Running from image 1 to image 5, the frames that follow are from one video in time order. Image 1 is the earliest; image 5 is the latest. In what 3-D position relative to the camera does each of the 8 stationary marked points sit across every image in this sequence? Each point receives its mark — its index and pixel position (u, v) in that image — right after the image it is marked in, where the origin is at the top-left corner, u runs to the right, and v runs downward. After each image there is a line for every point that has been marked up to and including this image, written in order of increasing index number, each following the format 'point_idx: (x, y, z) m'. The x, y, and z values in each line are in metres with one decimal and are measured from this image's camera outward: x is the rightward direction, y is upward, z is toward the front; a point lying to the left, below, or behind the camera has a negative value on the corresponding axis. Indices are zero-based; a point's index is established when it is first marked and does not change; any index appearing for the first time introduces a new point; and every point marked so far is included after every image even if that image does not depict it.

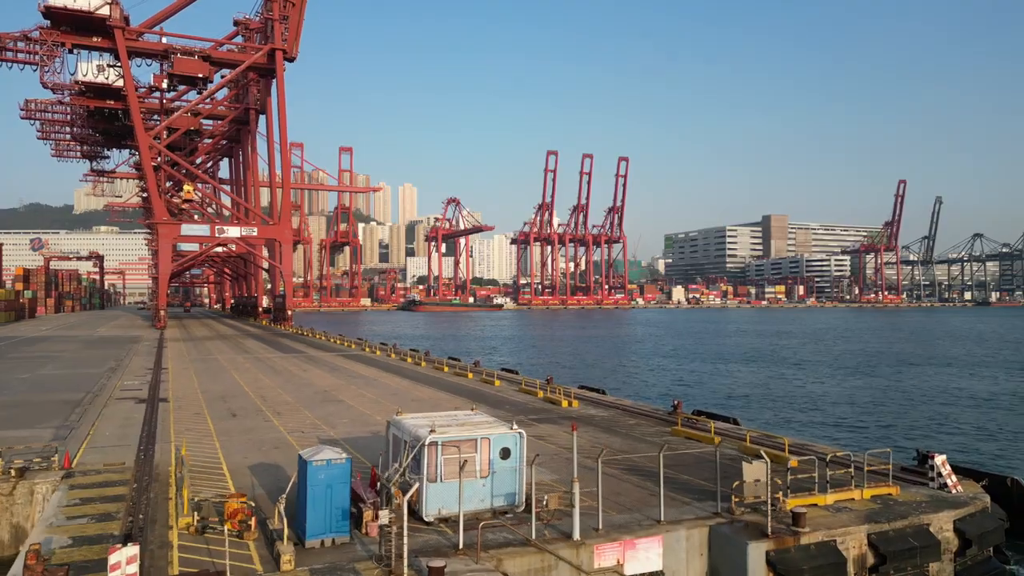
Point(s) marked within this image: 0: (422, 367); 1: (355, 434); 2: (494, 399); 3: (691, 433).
0: (-2.5, -2.2, +18.5) m
1: (-2.2, -2.0, +9.4) m
2: (-0.3, -2.1, +12.9) m
3: (+2.4, -2.0, +9.3) m
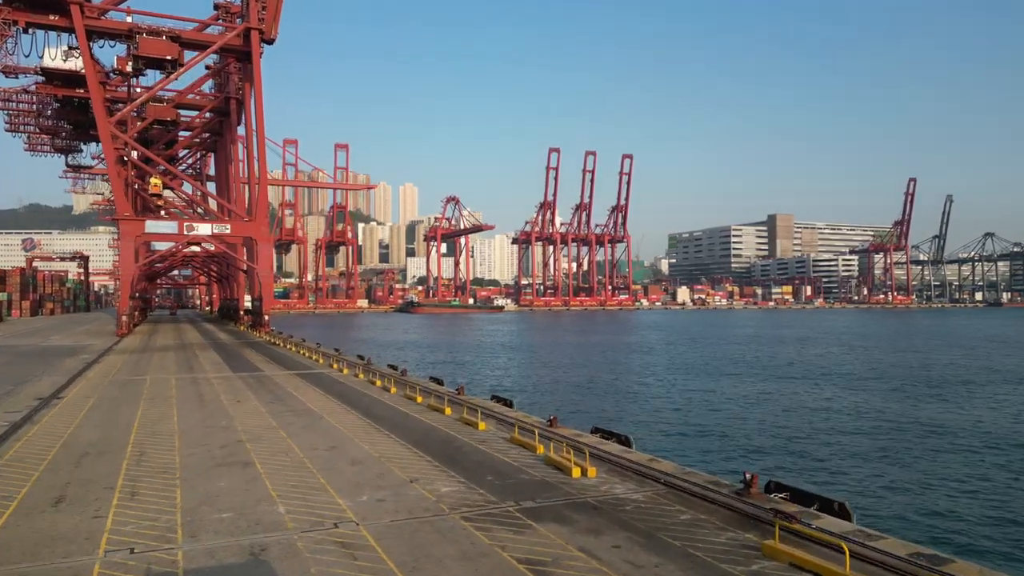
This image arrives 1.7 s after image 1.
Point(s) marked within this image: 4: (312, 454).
0: (-2.6, -2.3, +14.5) m
1: (-2.3, -2.2, +5.4) m
2: (-0.5, -2.3, +8.9) m
3: (+2.3, -2.1, +5.3) m
4: (-2.7, -2.2, +9.2) m
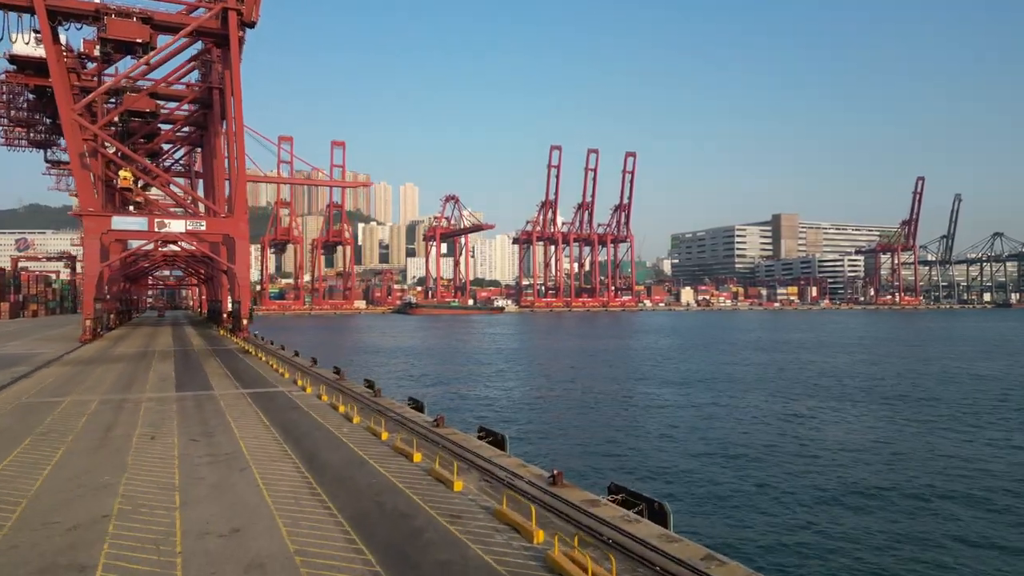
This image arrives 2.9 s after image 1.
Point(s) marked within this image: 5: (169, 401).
0: (-2.8, -2.4, +11.5) m
1: (-2.5, -2.2, +2.4) m
2: (-0.6, -2.3, +5.9) m
3: (+2.1, -2.2, +2.3) m
4: (-2.8, -2.3, +6.1) m
5: (-7.5, -2.5, +15.0) m
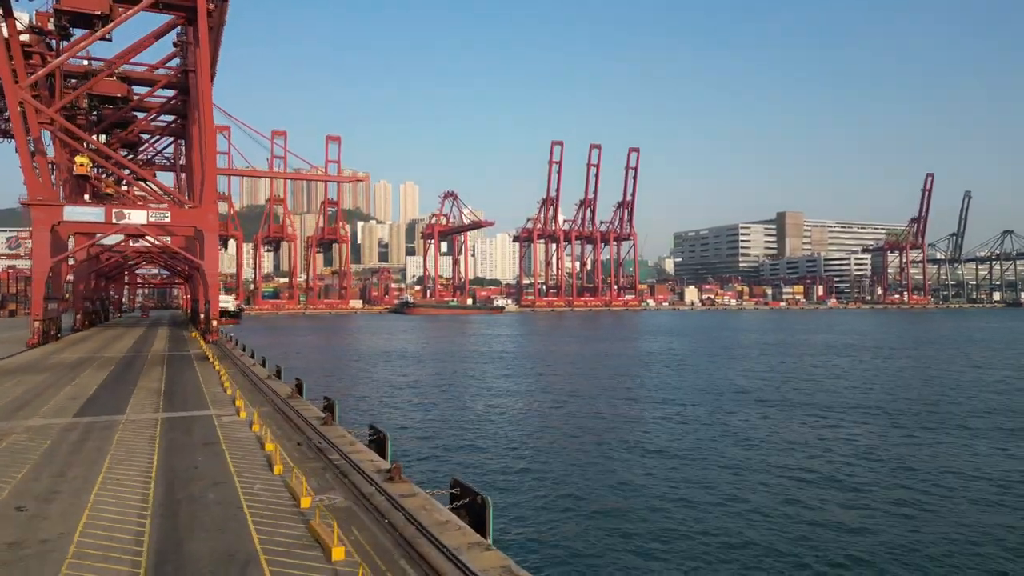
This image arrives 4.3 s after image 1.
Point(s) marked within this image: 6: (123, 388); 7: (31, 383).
0: (-2.9, -2.3, +7.9) m
1: (-2.7, -2.2, -1.2) m
2: (-0.8, -2.3, +2.3) m
3: (+1.9, -2.1, -1.3) m
4: (-3.0, -2.3, +2.5) m
5: (-7.7, -2.4, +11.4) m
6: (-9.8, -2.5, +17.2) m
7: (-12.9, -2.5, +18.4) m
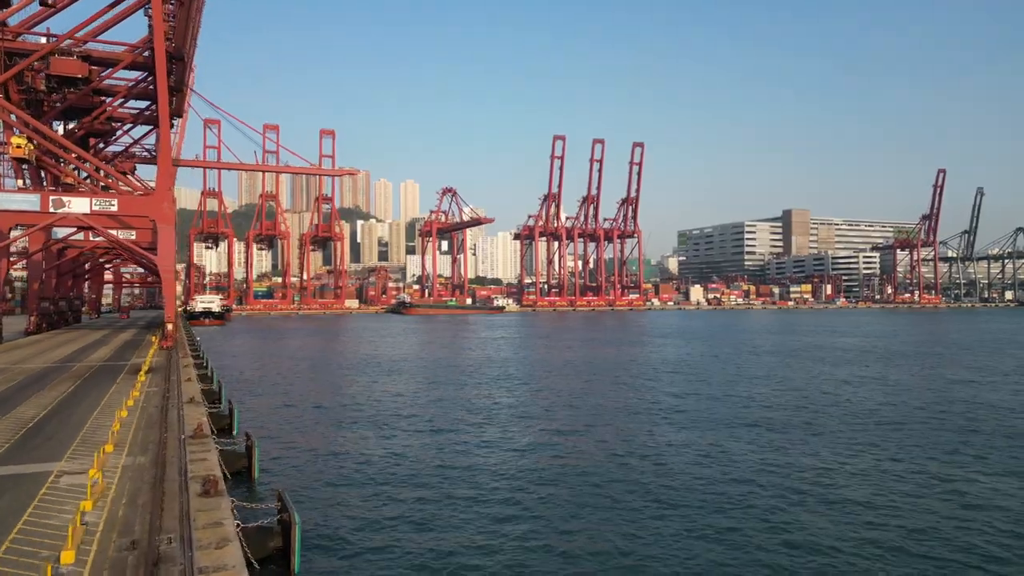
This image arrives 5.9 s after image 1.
0: (-3.1, -2.3, +3.7) m
1: (-2.9, -2.1, -5.4) m
2: (-1.1, -2.2, -1.9) m
3: (+1.7, -2.1, -5.5) m
4: (-3.2, -2.2, -1.6) m
5: (-7.9, -2.4, +7.2) m
6: (-10.0, -2.5, +13.0) m
7: (-13.0, -2.5, +14.2) m
